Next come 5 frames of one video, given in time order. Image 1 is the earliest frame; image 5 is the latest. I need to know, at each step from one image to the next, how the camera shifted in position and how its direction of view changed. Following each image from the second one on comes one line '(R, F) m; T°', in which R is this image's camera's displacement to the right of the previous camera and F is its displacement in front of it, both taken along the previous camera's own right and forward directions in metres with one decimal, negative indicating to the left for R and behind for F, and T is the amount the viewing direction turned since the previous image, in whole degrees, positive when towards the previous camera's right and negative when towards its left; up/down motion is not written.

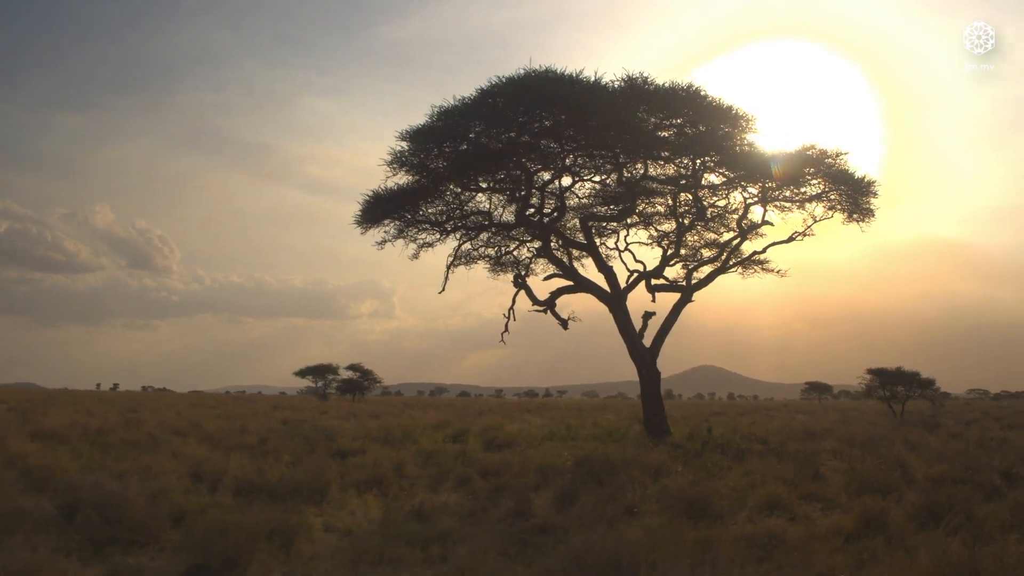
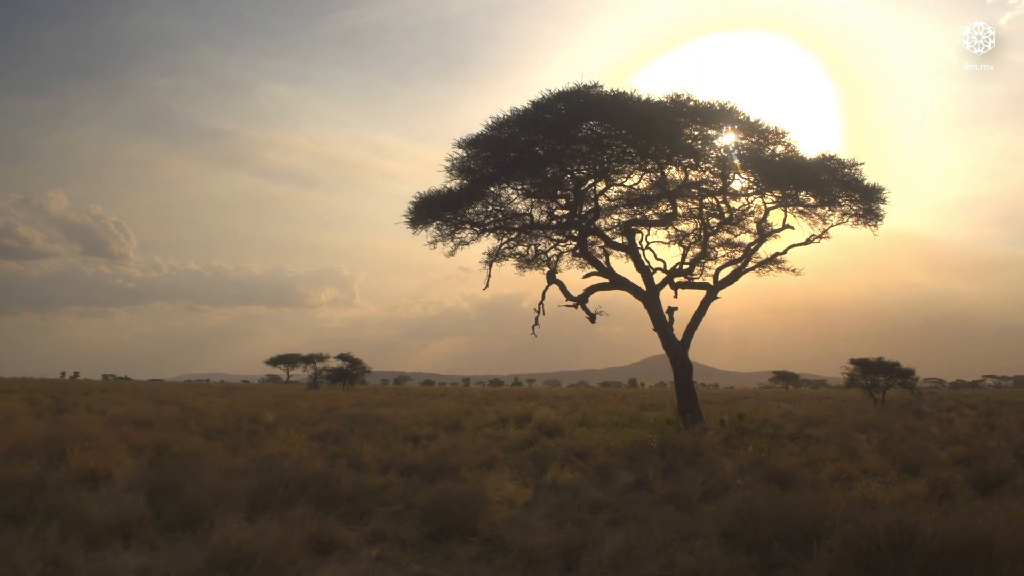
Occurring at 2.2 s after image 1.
(-2.4, -1.4) m; +3°
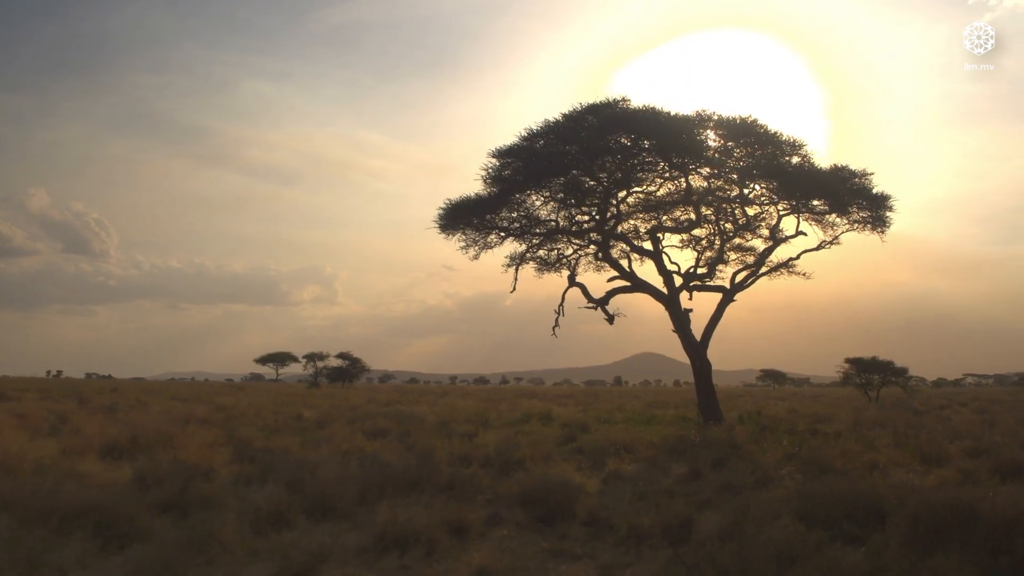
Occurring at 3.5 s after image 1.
(-1.4, -1.0) m; +1°
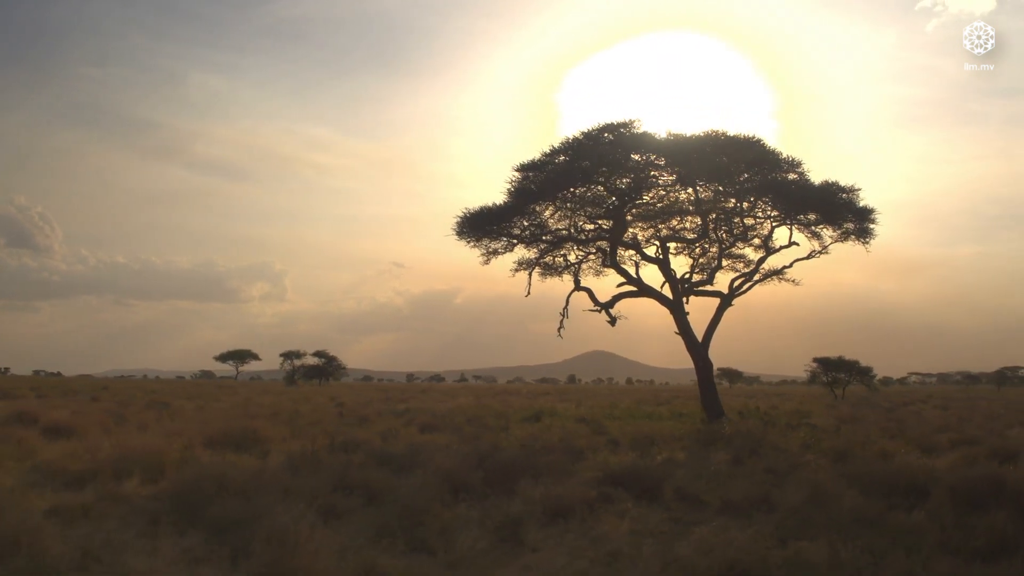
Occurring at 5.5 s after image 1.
(-2.1, -1.4) m; +3°
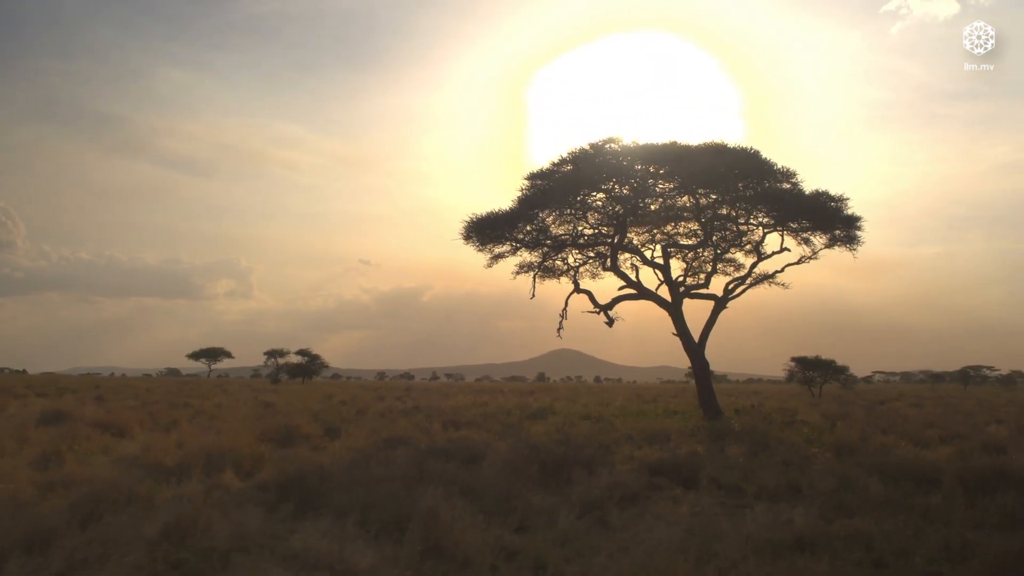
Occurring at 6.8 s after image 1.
(-1.3, -0.9) m; +2°
